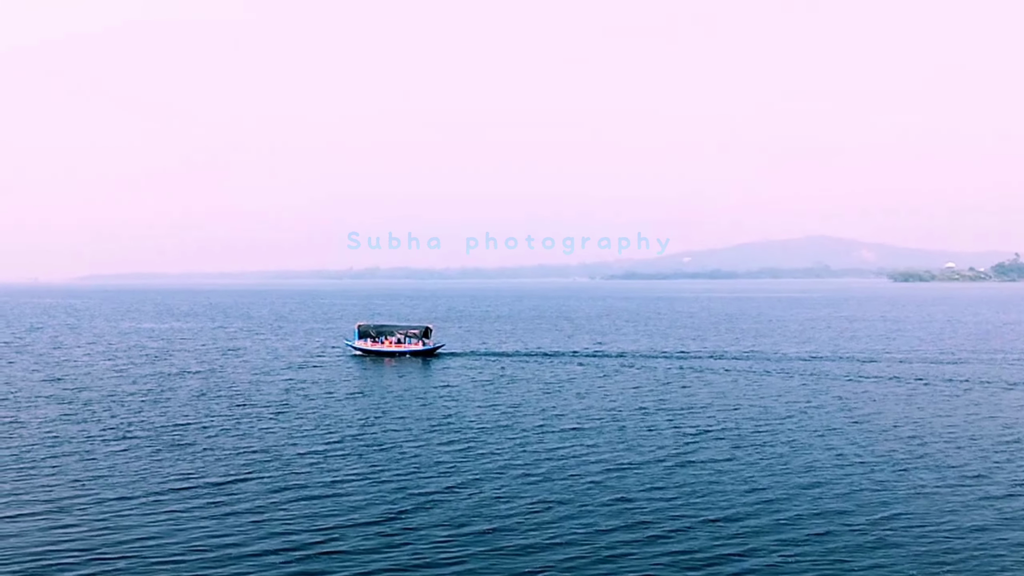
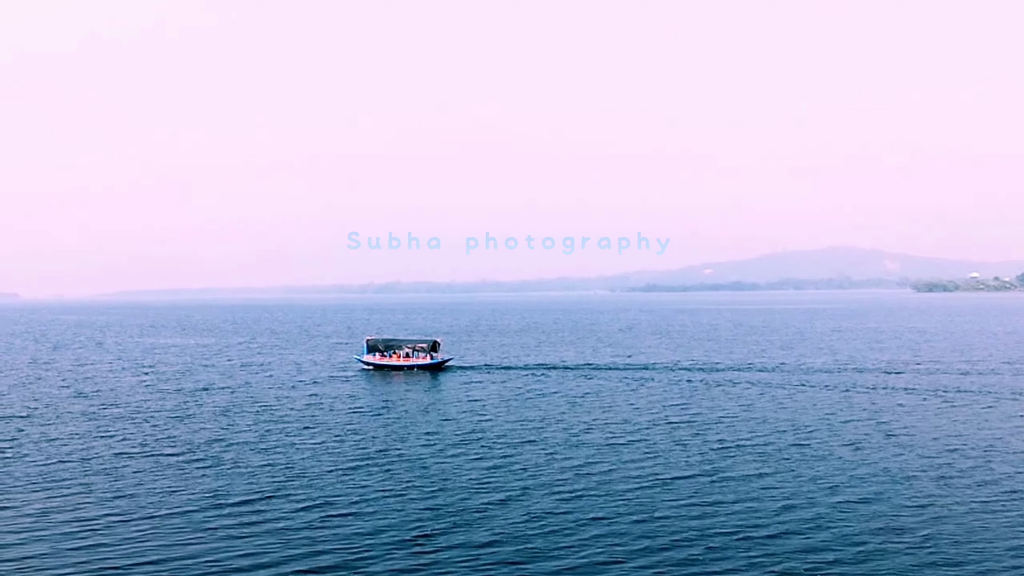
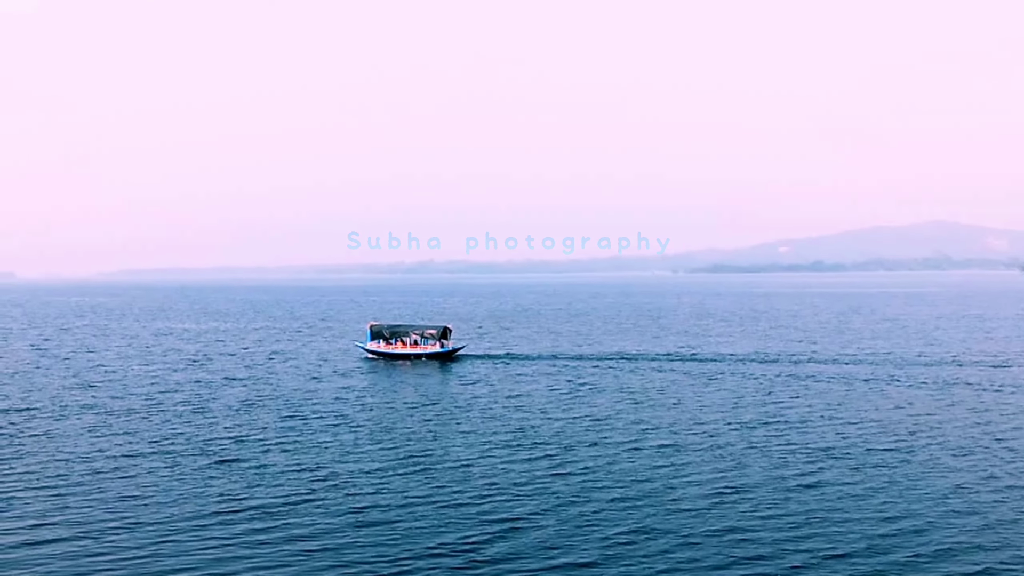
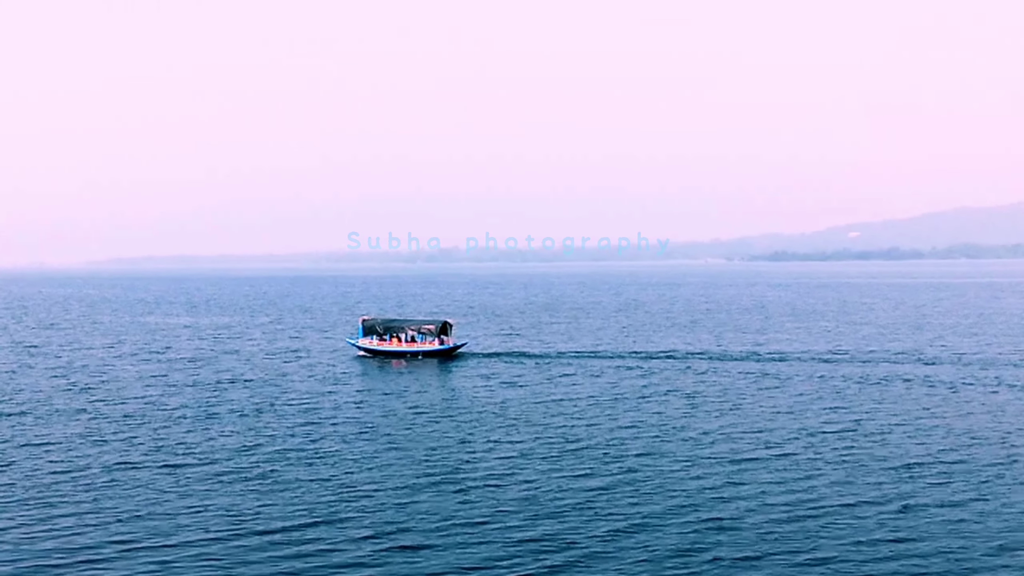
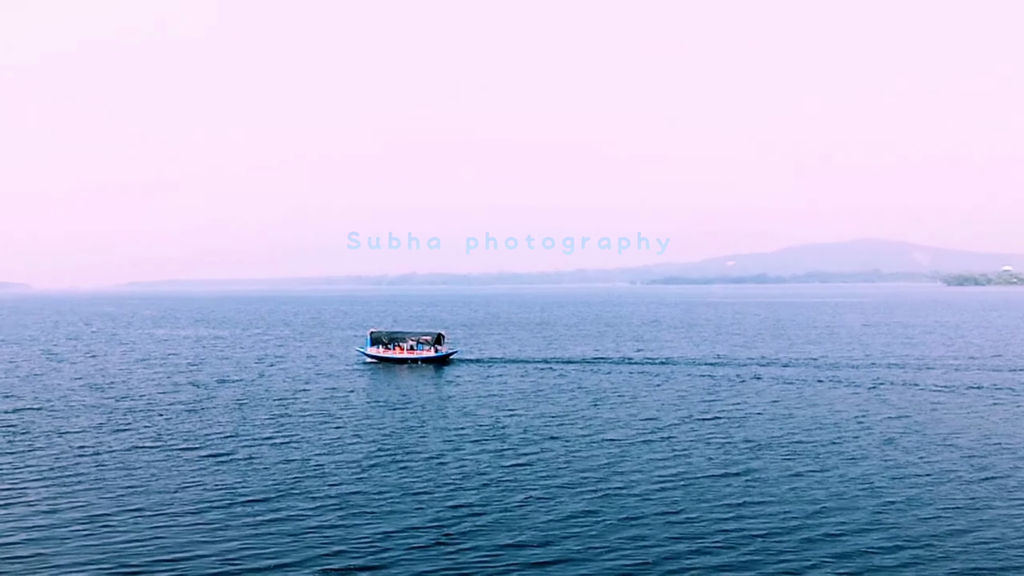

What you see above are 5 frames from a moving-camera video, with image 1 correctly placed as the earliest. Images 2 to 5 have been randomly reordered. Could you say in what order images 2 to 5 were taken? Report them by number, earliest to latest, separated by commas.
2, 5, 3, 4
